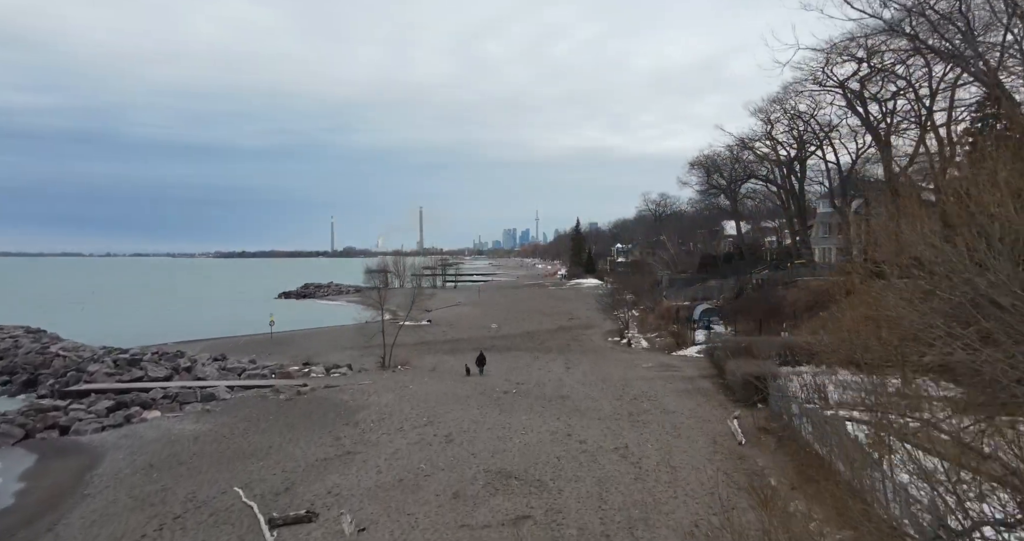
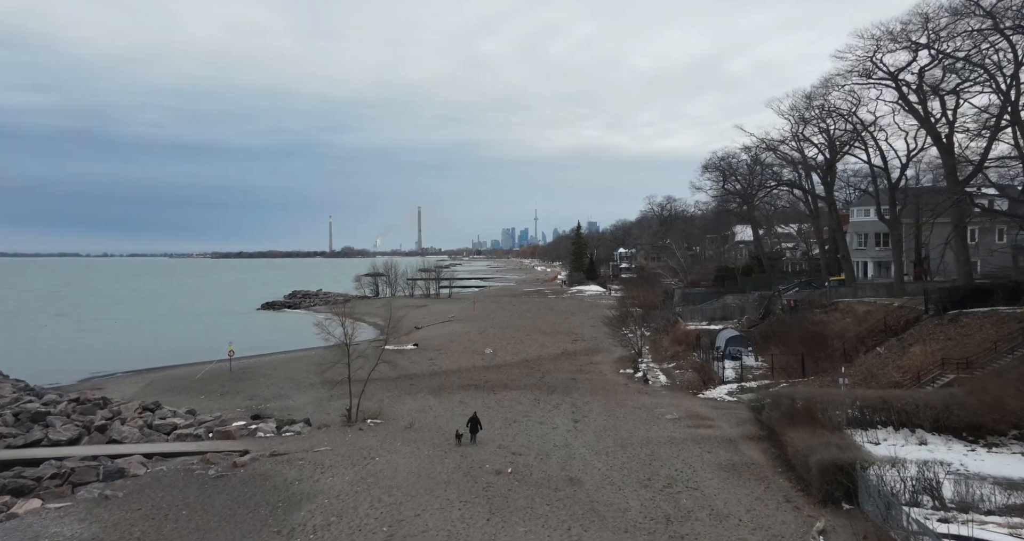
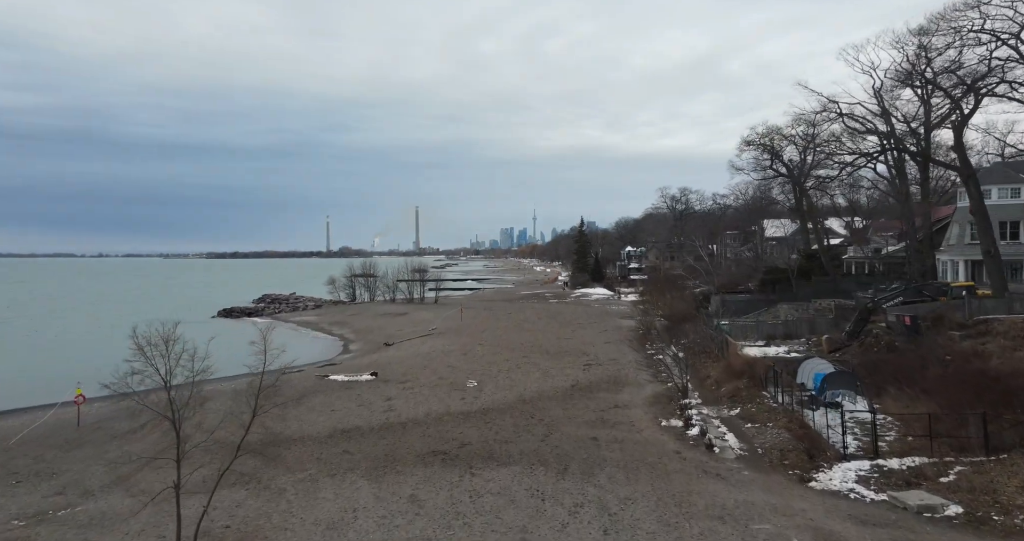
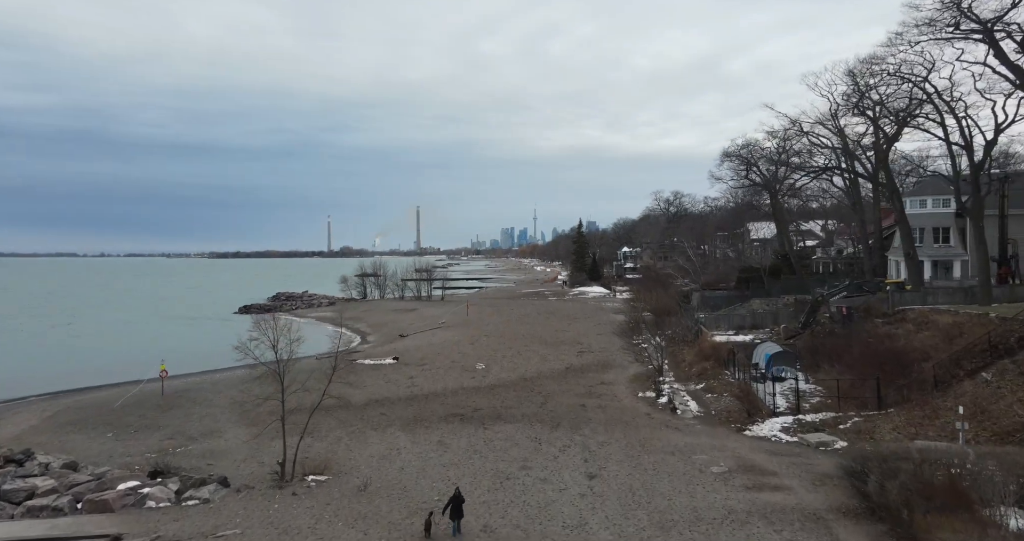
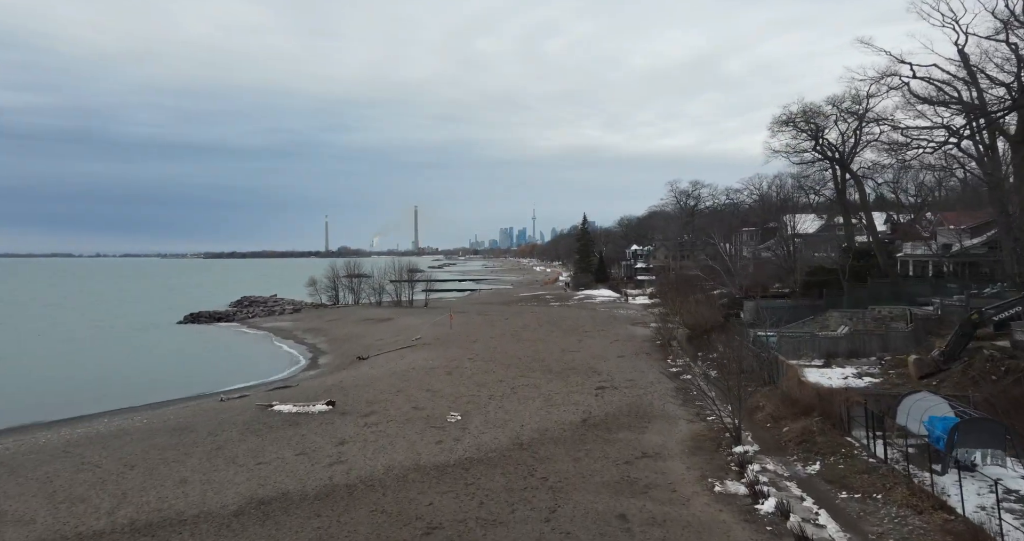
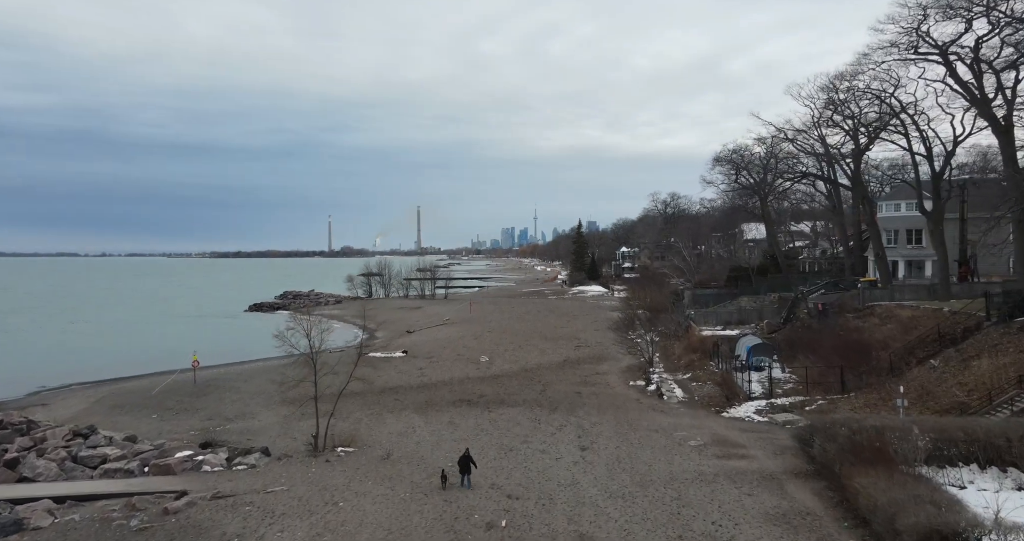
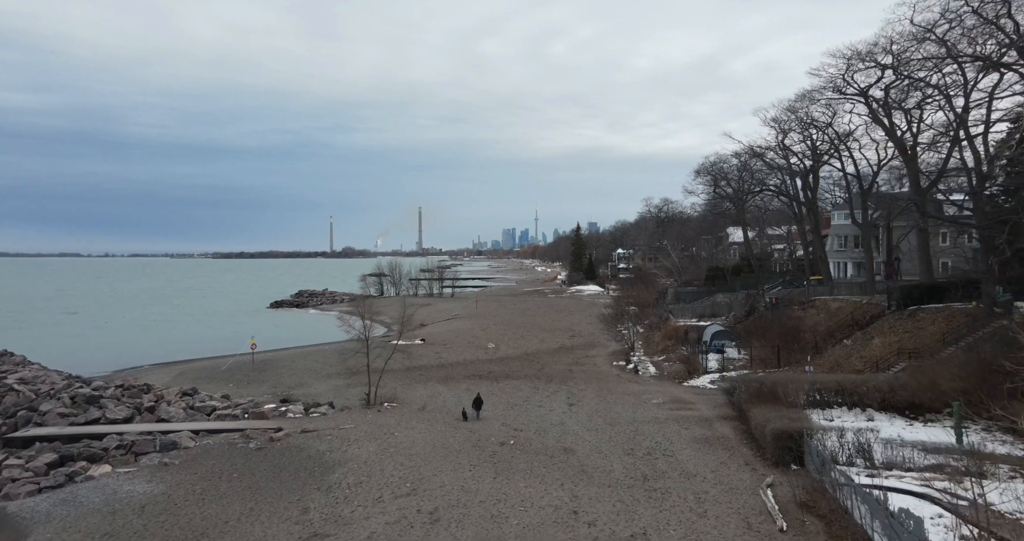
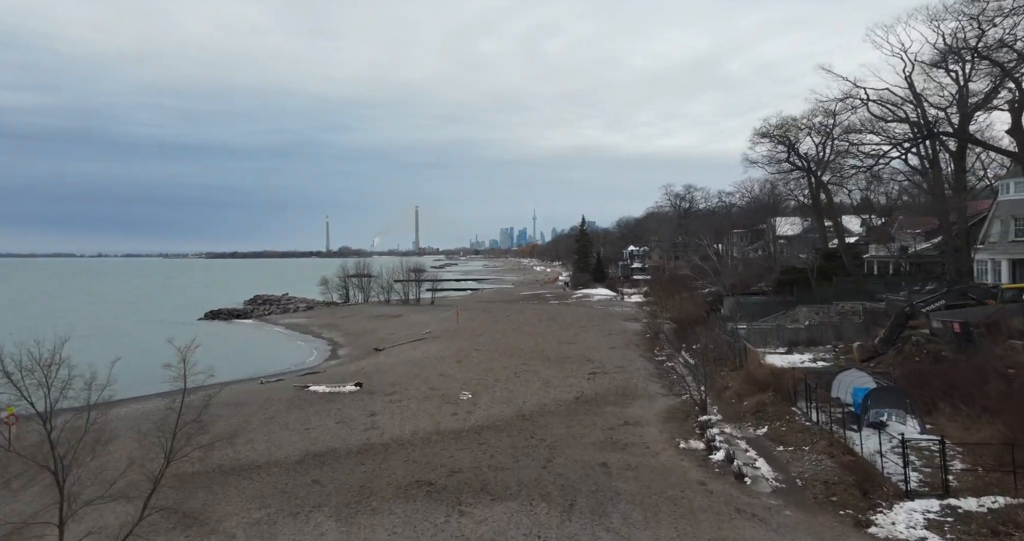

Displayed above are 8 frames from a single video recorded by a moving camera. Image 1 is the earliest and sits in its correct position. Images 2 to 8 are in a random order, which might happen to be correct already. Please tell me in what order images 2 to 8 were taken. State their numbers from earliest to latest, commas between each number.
7, 2, 6, 4, 3, 8, 5
